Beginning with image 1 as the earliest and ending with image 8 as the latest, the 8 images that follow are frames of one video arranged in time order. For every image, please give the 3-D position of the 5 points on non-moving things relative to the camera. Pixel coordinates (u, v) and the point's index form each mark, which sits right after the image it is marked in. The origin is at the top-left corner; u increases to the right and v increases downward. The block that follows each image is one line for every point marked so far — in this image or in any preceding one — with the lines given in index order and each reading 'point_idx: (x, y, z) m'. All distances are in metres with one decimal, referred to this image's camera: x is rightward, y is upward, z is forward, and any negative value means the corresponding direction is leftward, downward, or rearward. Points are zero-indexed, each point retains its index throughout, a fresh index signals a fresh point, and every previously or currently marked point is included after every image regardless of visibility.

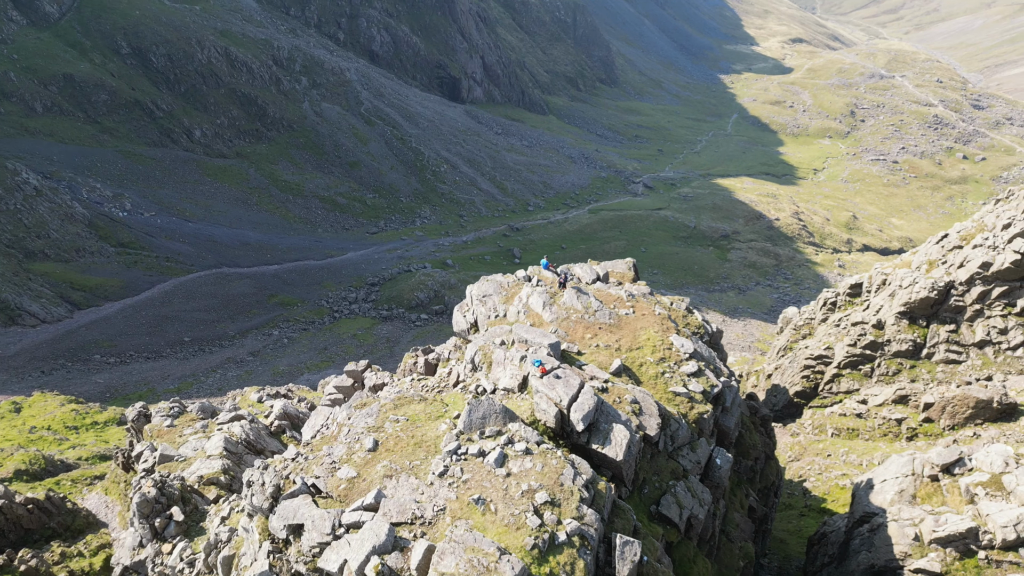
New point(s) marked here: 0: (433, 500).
0: (-1.3, -3.6, +12.7) m
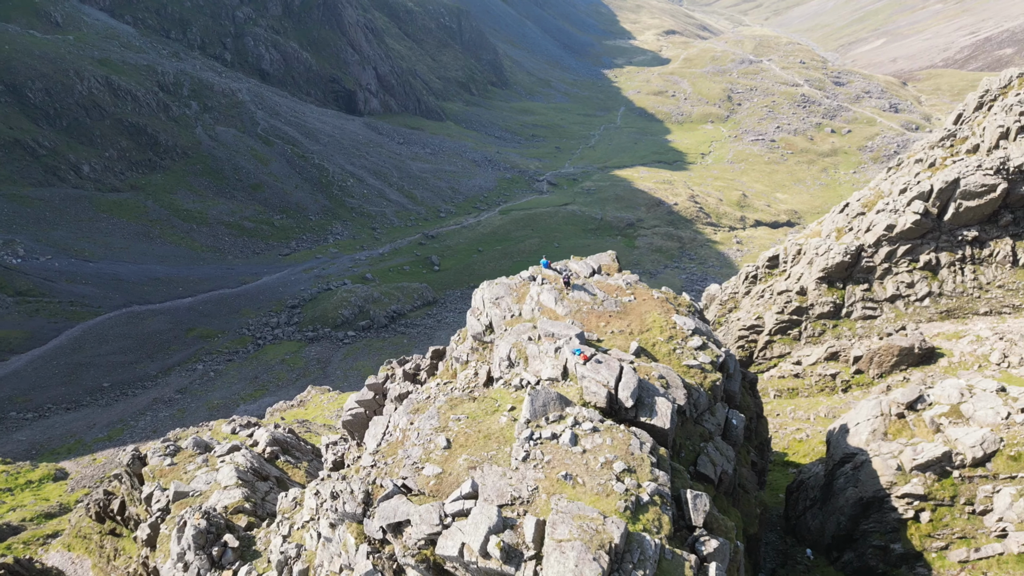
0: (+0.3, -3.7, +14.0) m
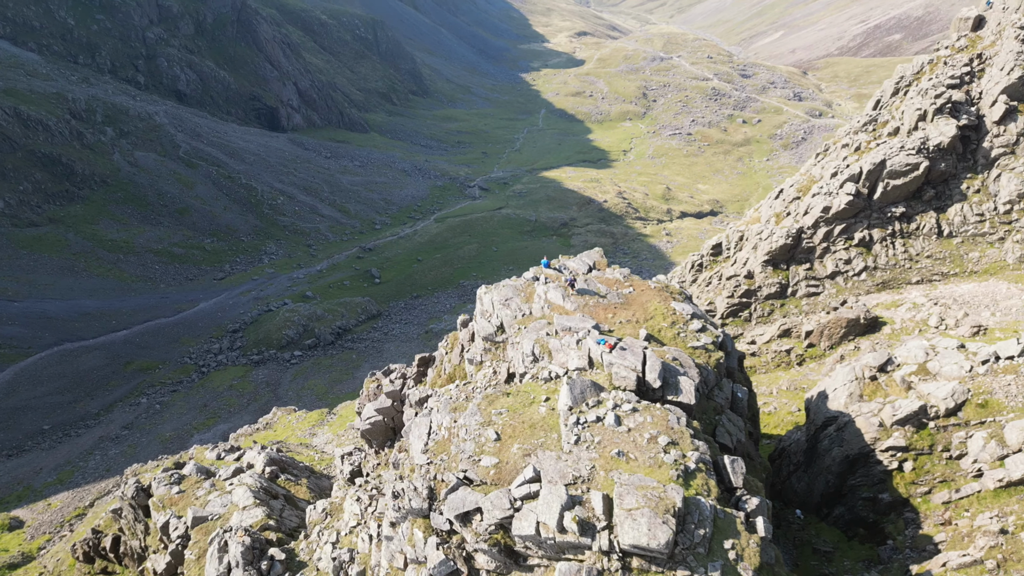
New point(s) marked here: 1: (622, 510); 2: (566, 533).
0: (+1.4, -3.6, +15.1) m
1: (+2.1, -4.2, +13.8) m
2: (+1.1, -4.6, +13.7) m
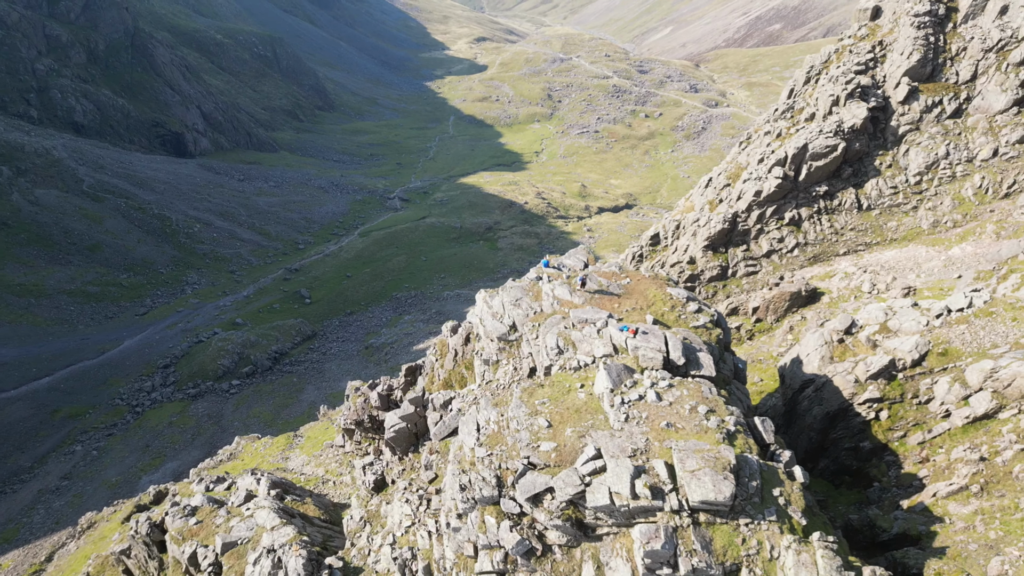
0: (+2.8, -3.3, +16.7) m
1: (+3.7, -3.9, +15.4) m
2: (+2.7, -4.3, +15.2) m
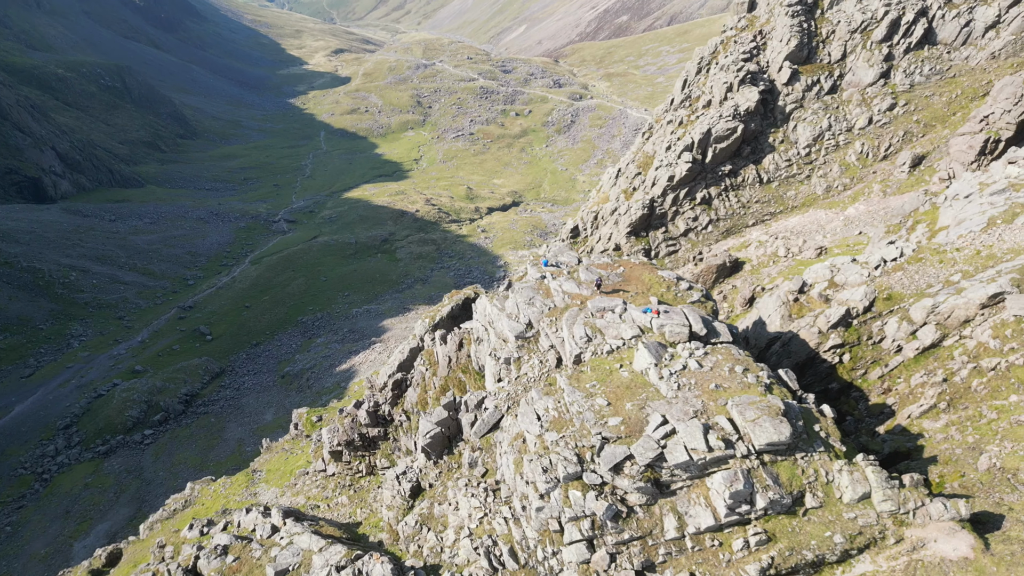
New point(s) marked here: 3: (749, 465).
0: (+4.6, -2.9, +19.1) m
1: (+5.7, -3.3, +17.9) m
2: (+4.8, -3.9, +17.6) m
3: (+5.7, -4.2, +17.5) m
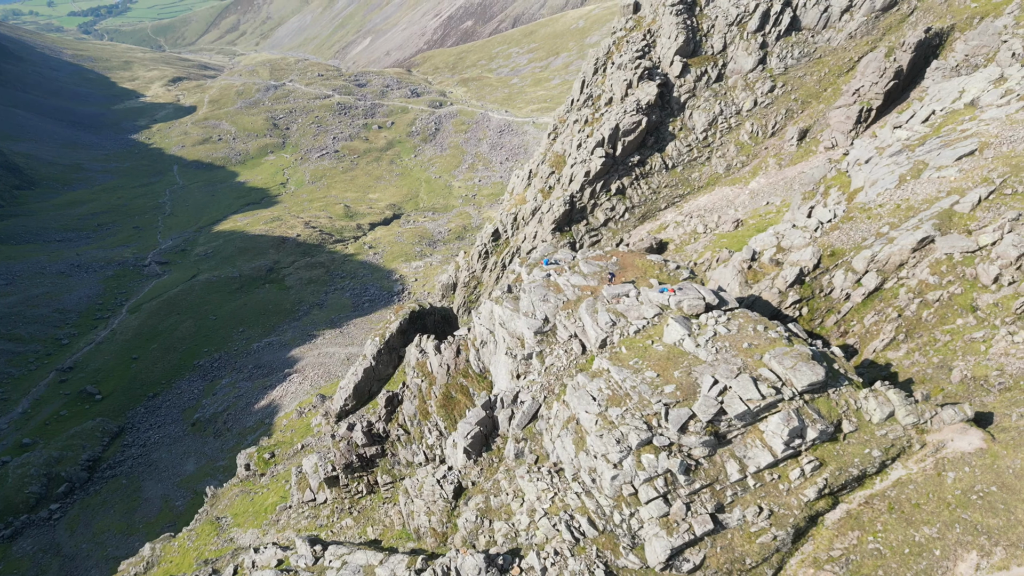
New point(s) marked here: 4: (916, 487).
0: (+6.5, -2.1, +21.9) m
1: (+7.8, -2.3, +21.0) m
2: (+7.1, -3.0, +20.5) m
3: (+7.9, -3.3, +20.6) m
4: (+10.8, -5.3, +19.6) m
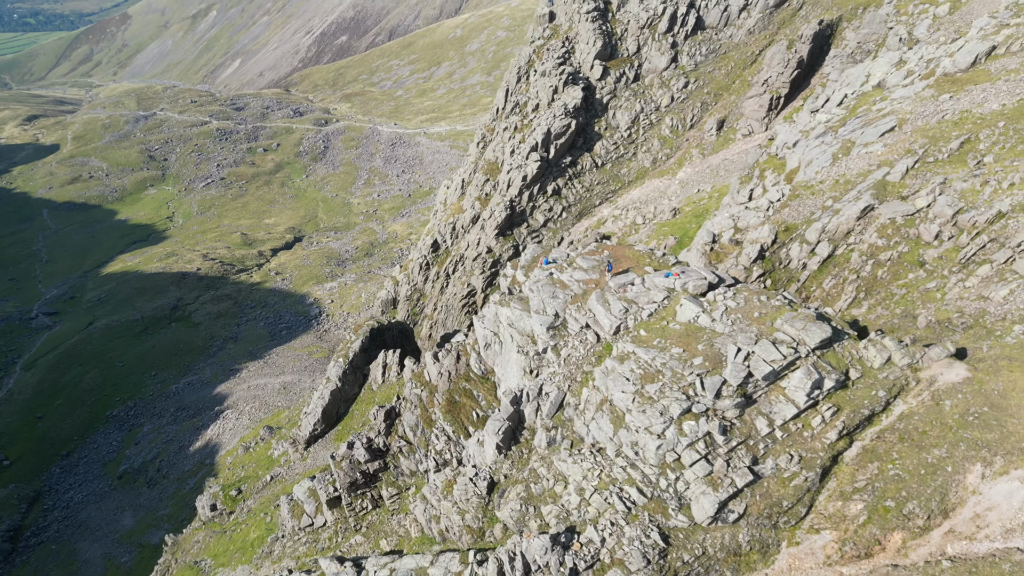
0: (+7.8, -1.4, +24.6) m
1: (+9.2, -1.4, +23.8) m
2: (+8.6, -2.2, +23.2) m
3: (+9.5, -2.3, +23.4) m
4: (+12.6, -4.0, +22.8) m
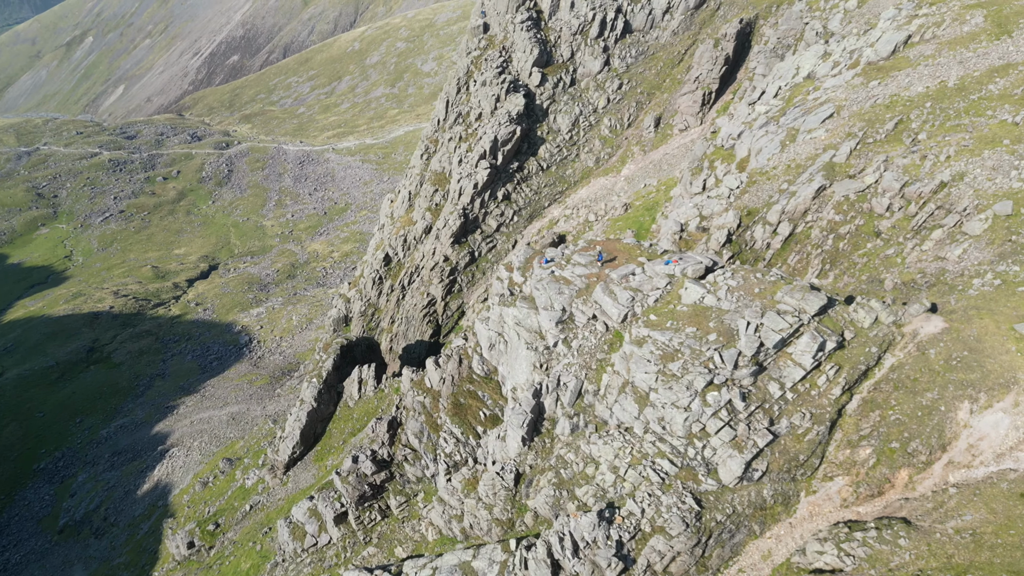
0: (+8.7, -0.6, +27.0) m
1: (+10.2, -0.5, +26.4) m
2: (+9.8, -1.3, +25.8) m
3: (+10.6, -1.4, +26.1) m
4: (+14.0, -2.8, +25.9) m
